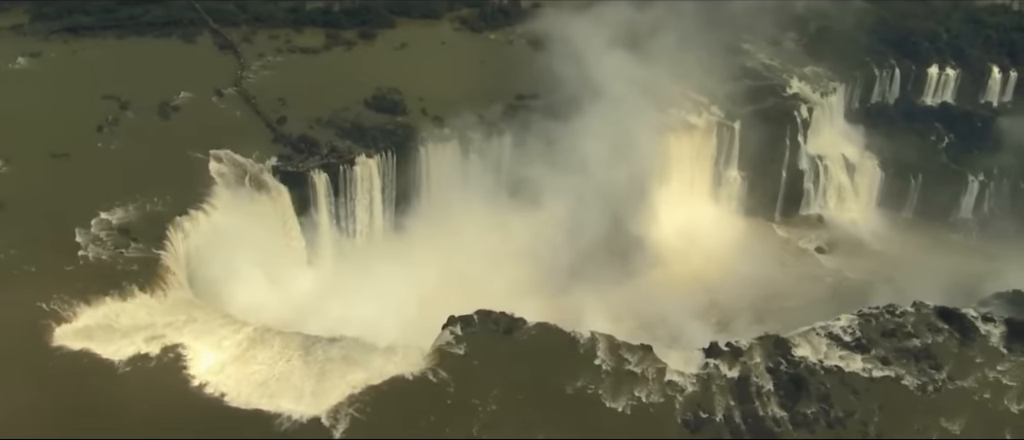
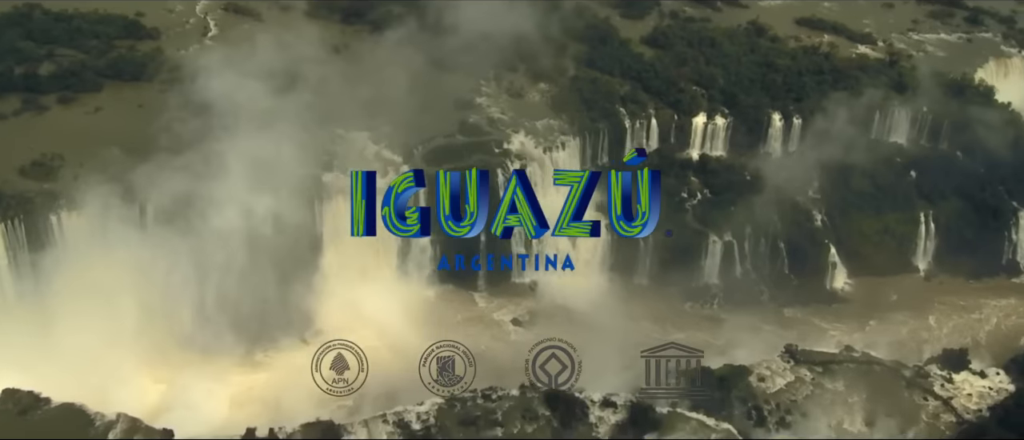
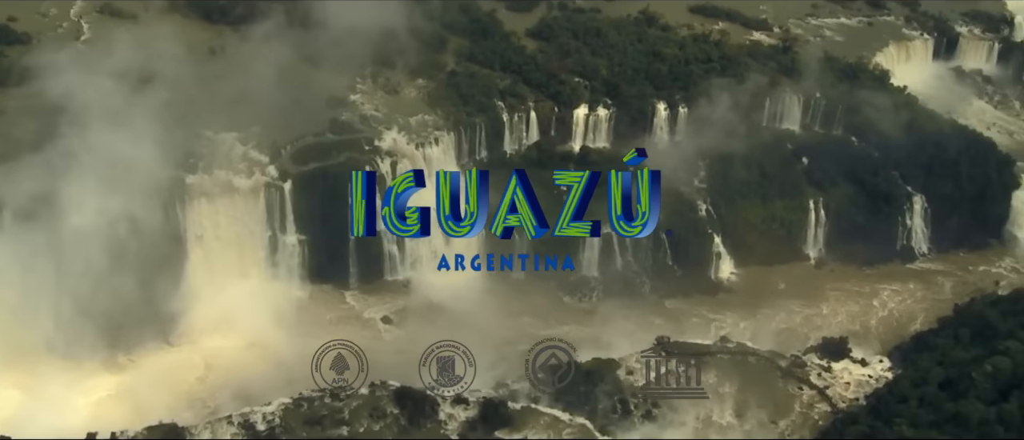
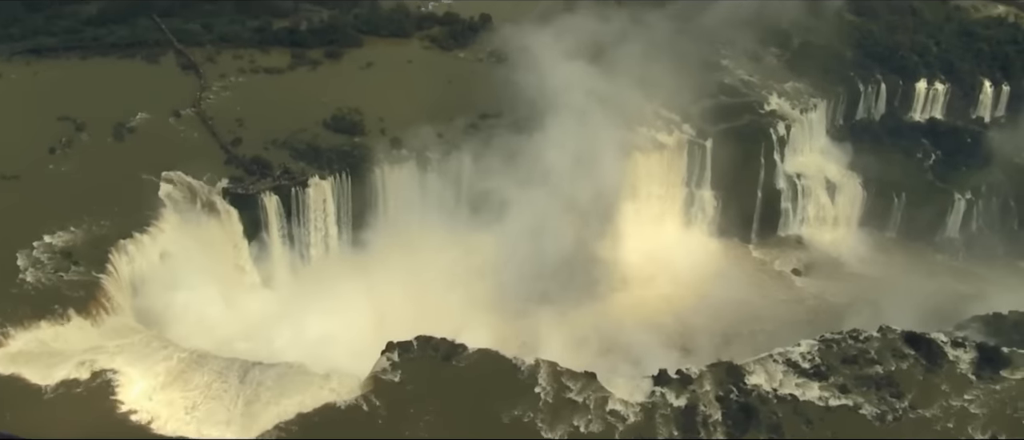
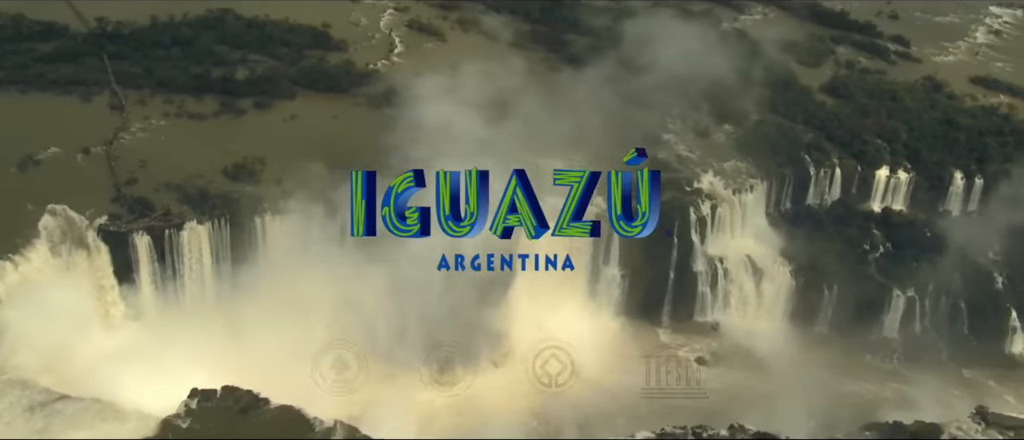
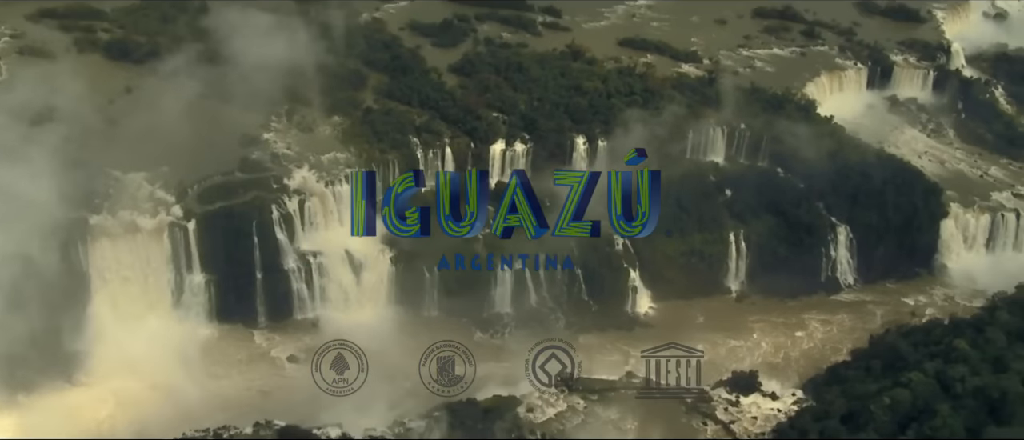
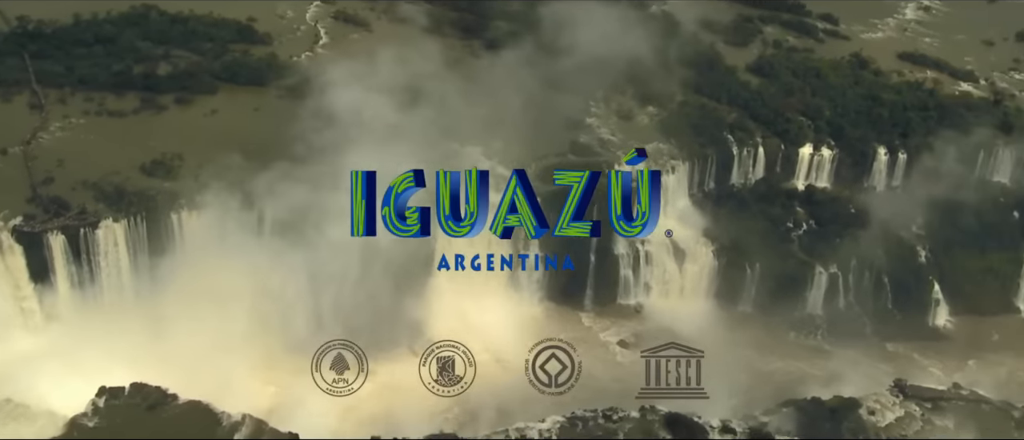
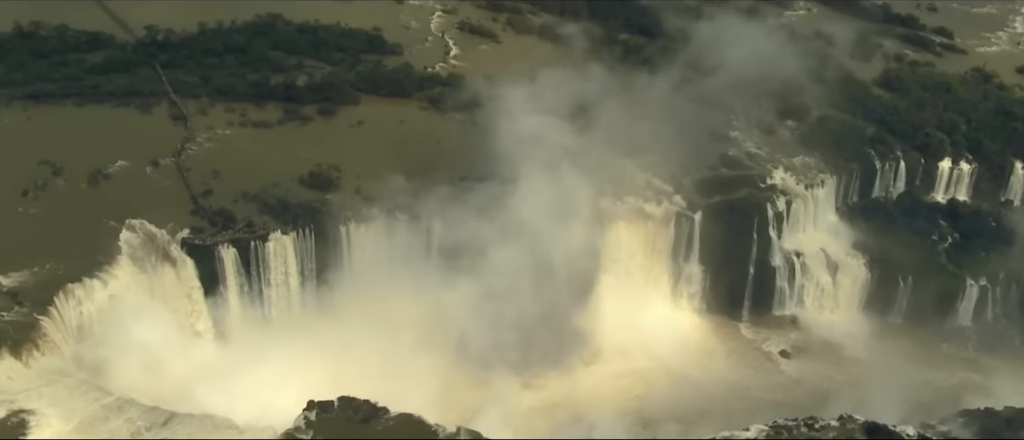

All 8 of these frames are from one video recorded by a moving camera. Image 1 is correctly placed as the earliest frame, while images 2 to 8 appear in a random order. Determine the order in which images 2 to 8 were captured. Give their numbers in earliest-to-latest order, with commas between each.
4, 8, 5, 7, 2, 3, 6
